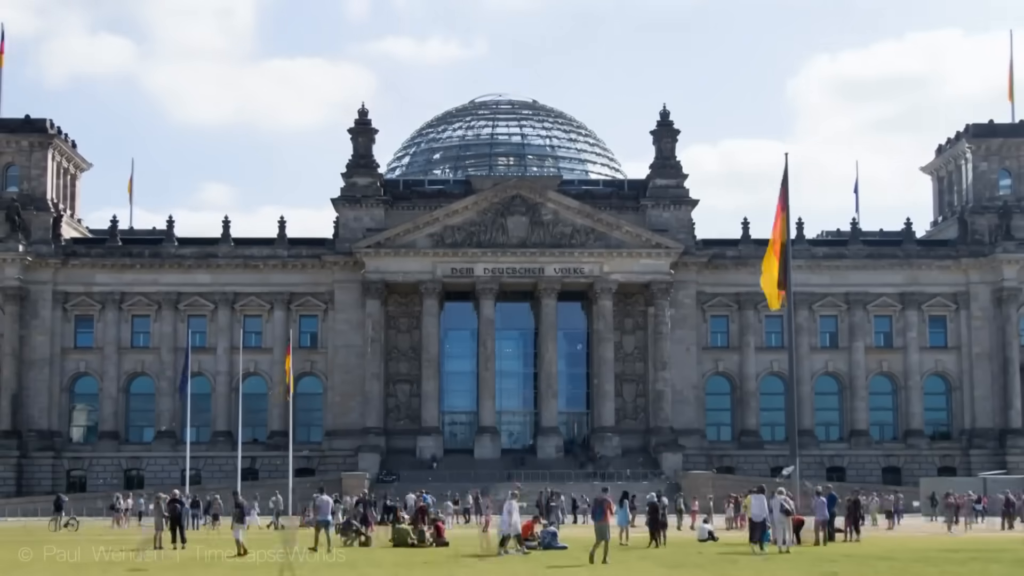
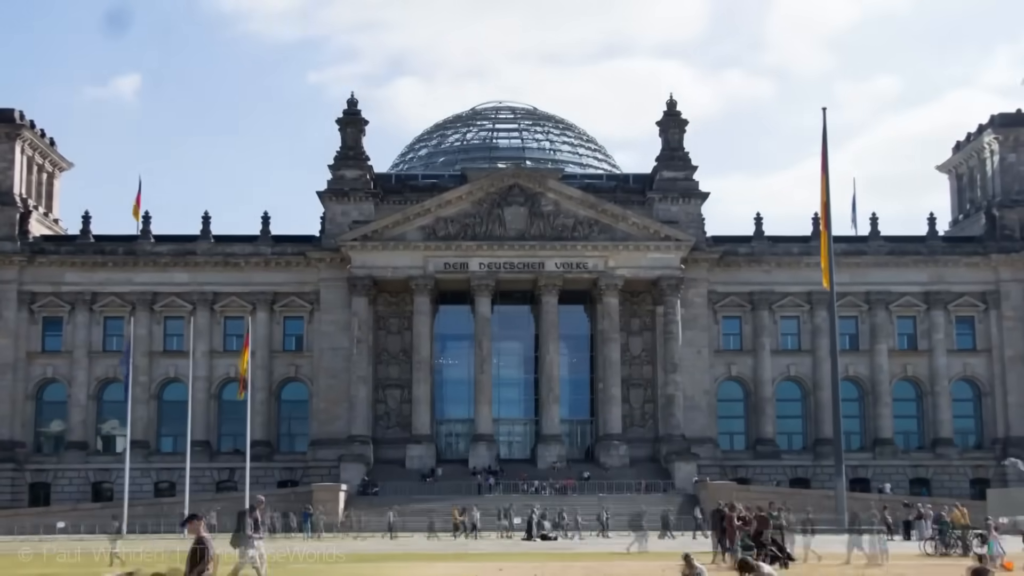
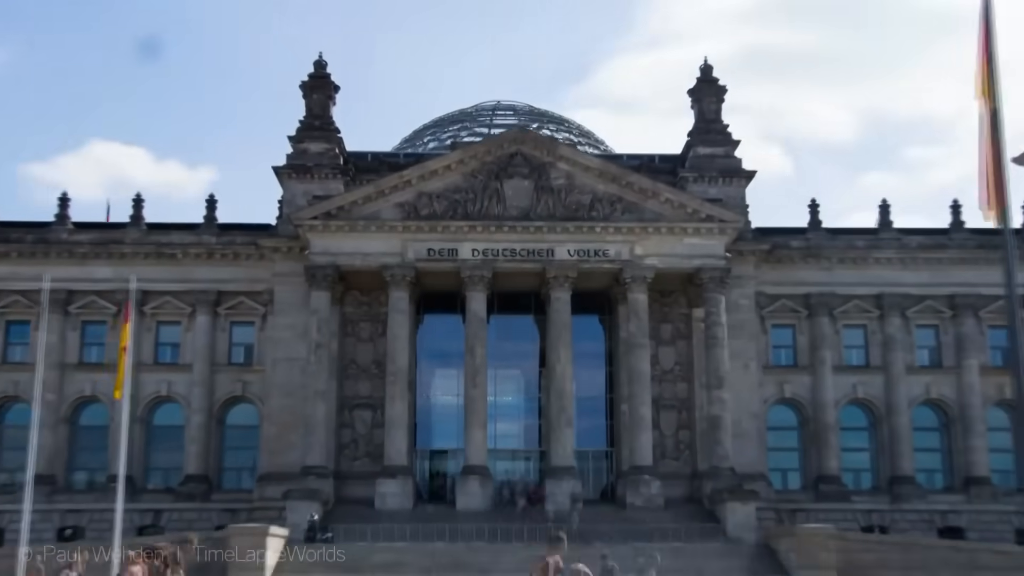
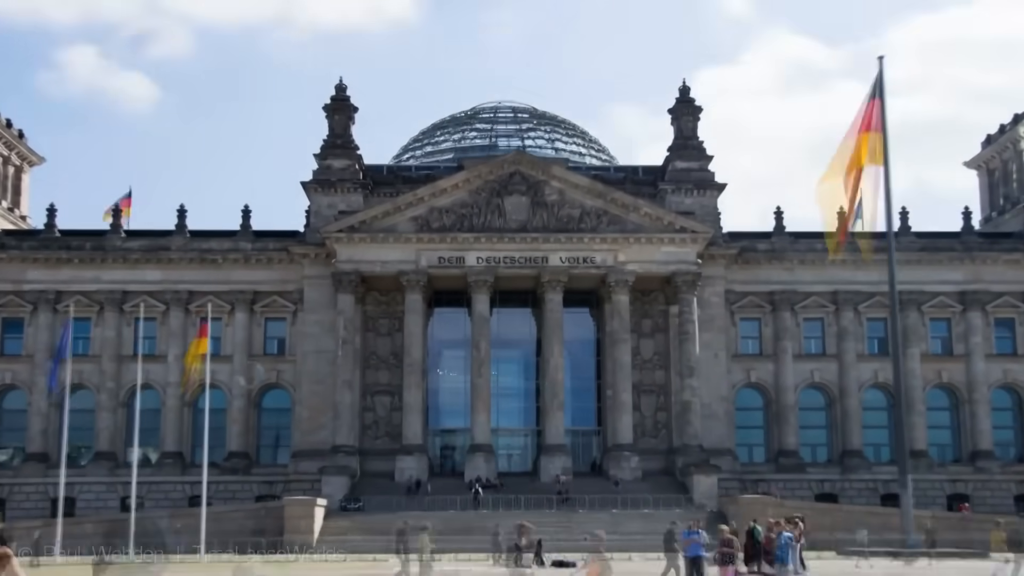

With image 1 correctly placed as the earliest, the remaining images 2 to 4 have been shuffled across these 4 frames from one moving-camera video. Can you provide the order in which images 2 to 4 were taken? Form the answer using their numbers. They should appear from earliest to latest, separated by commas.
2, 4, 3
